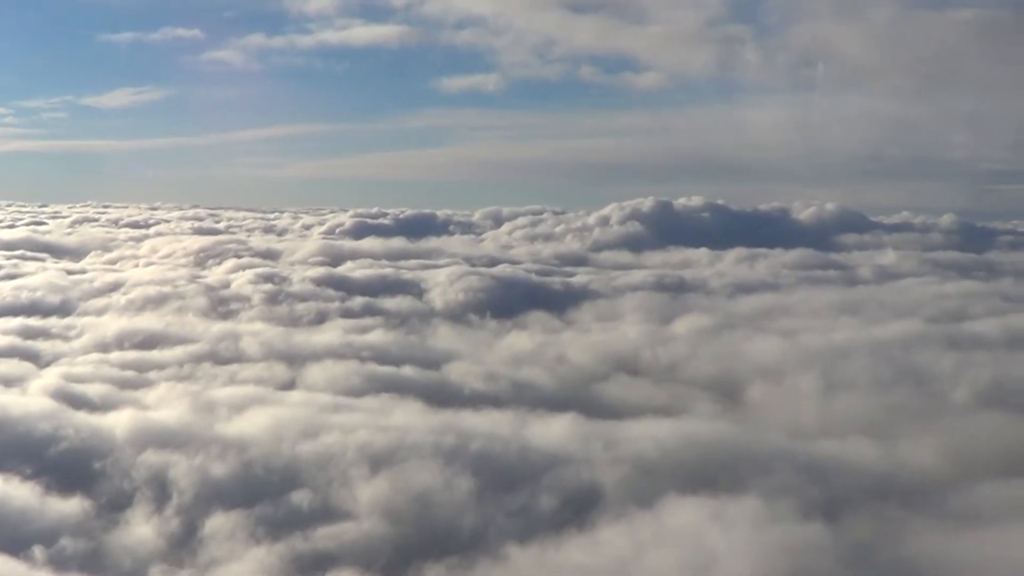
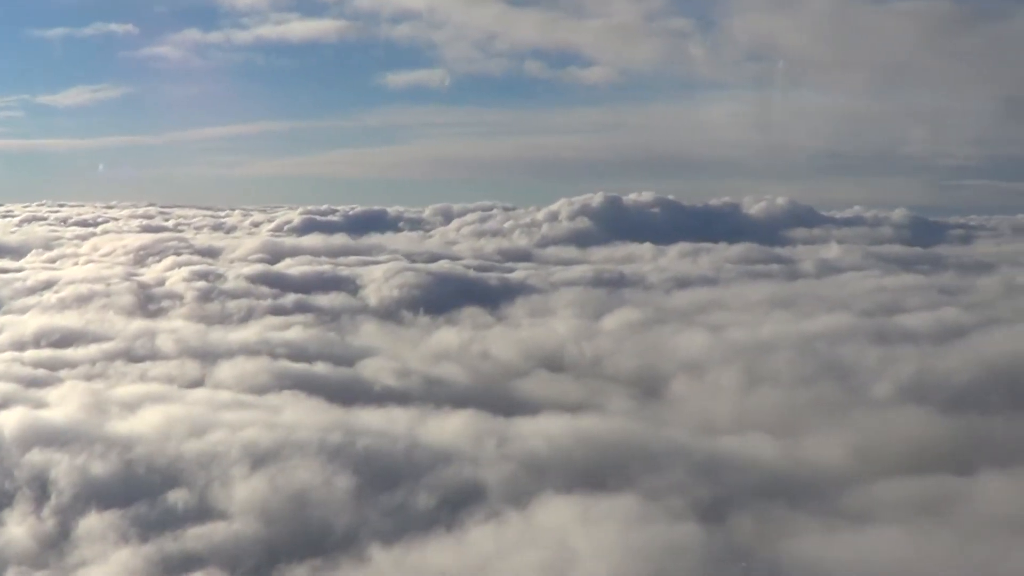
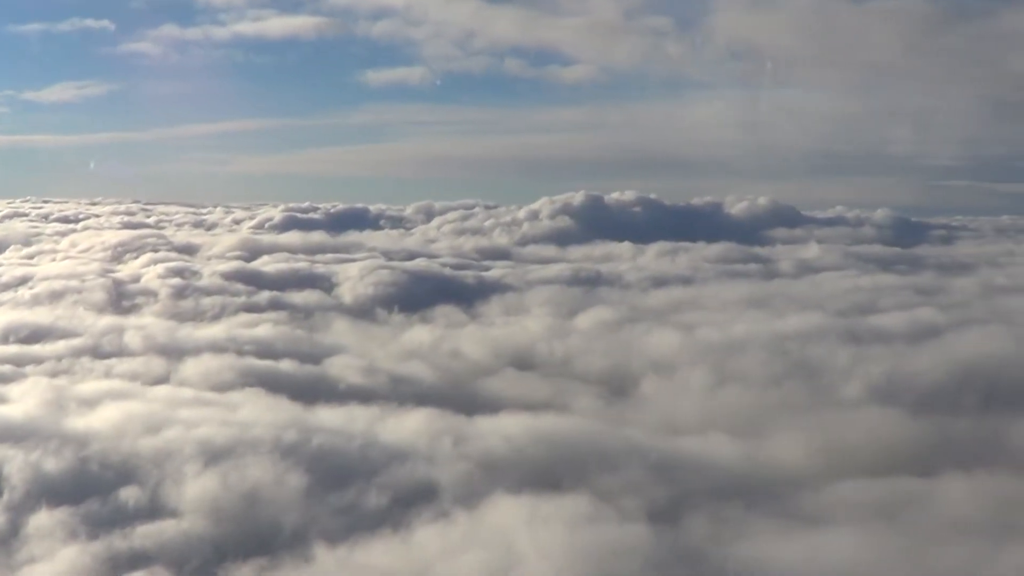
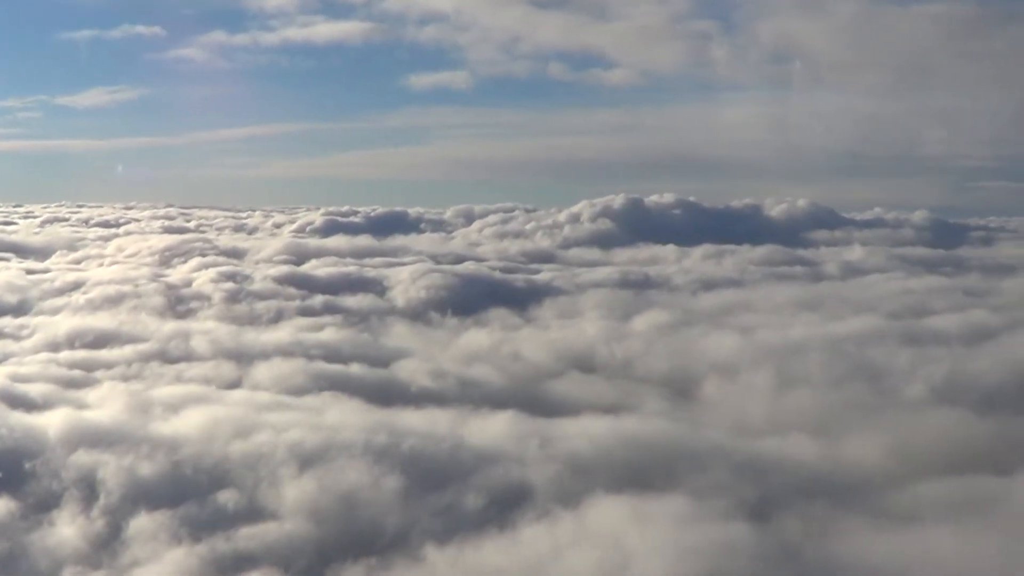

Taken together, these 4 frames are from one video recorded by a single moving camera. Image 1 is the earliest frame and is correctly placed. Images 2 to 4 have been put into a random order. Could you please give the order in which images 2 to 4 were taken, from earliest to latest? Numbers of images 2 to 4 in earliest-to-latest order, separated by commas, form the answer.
4, 2, 3
